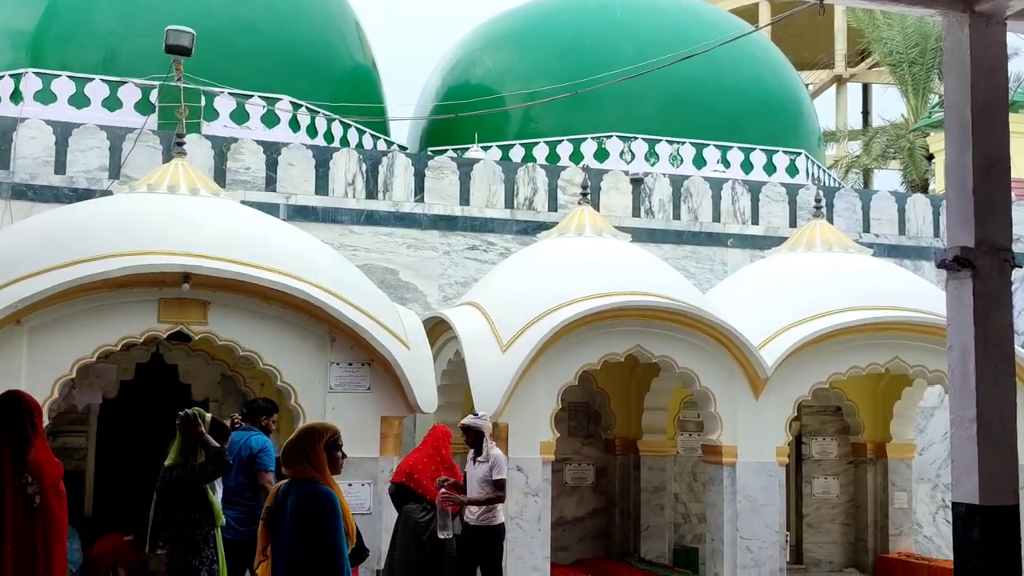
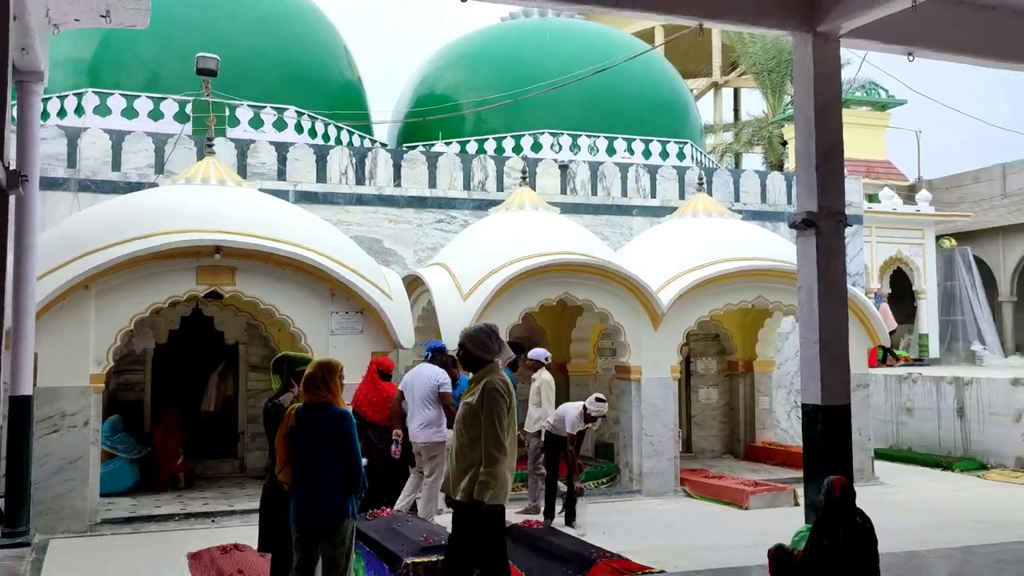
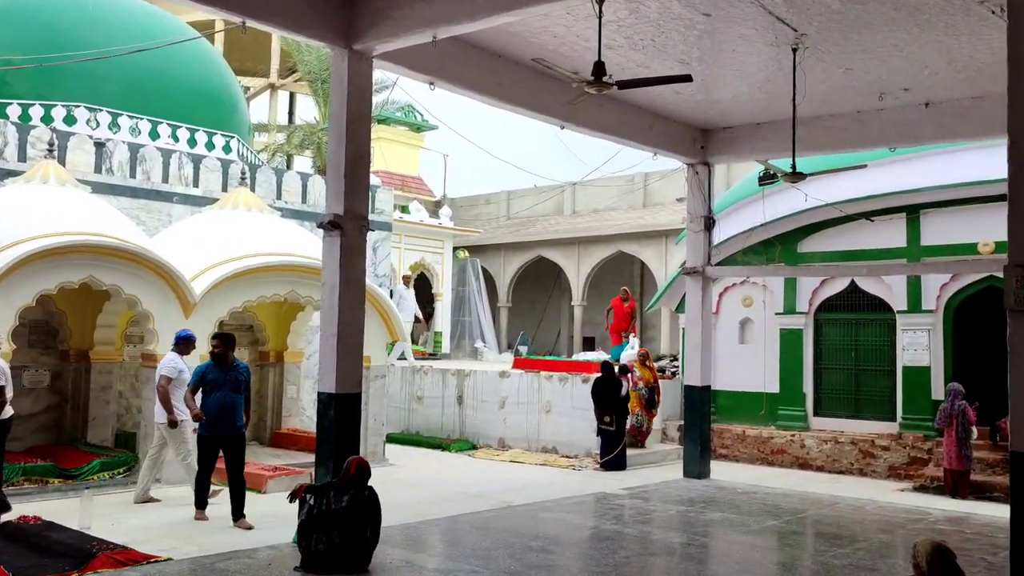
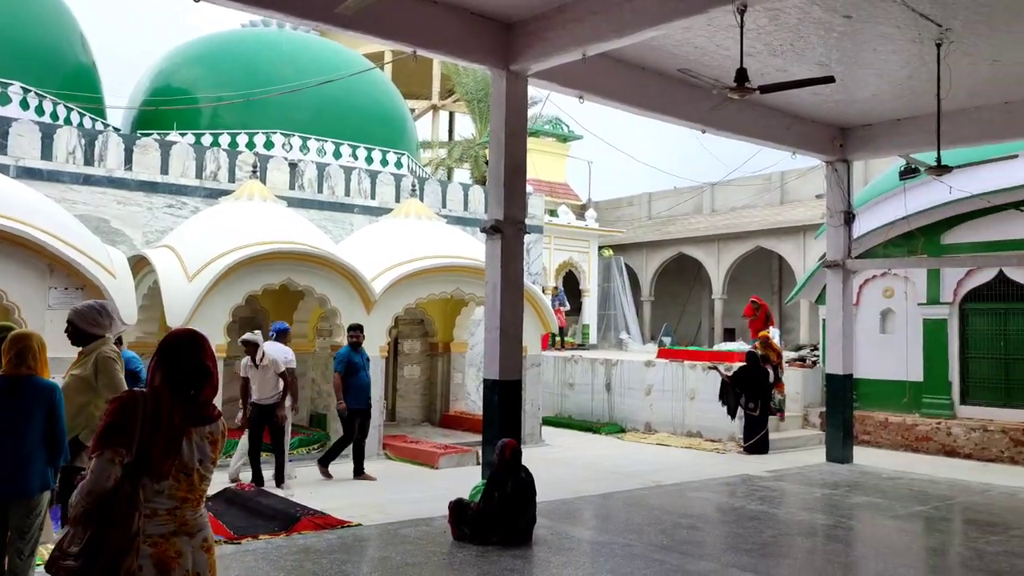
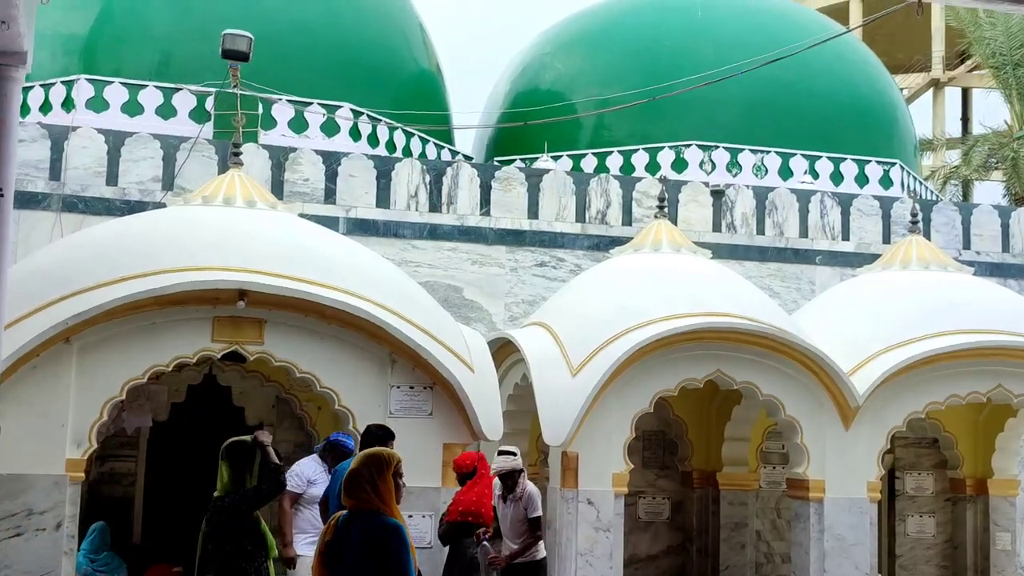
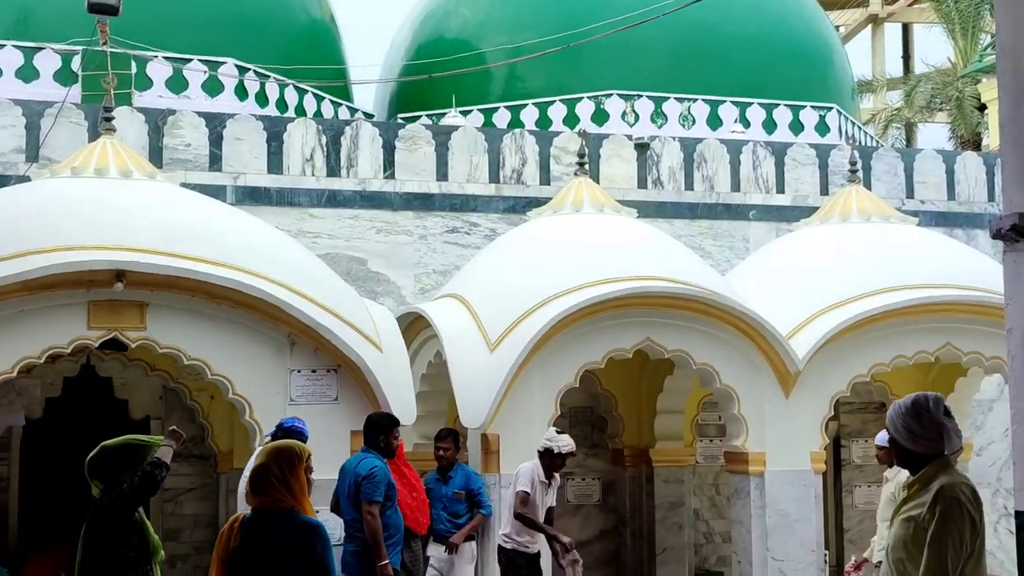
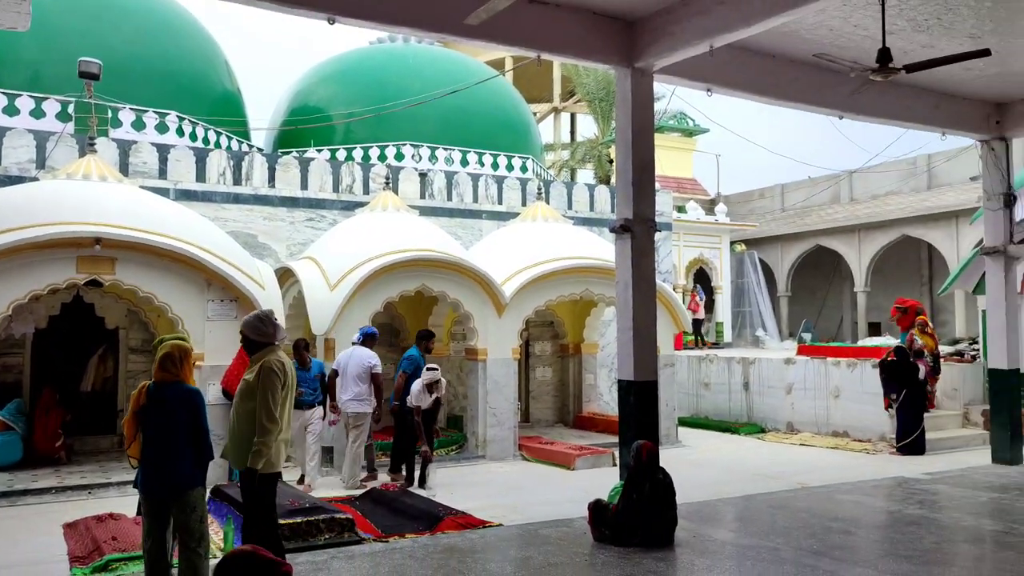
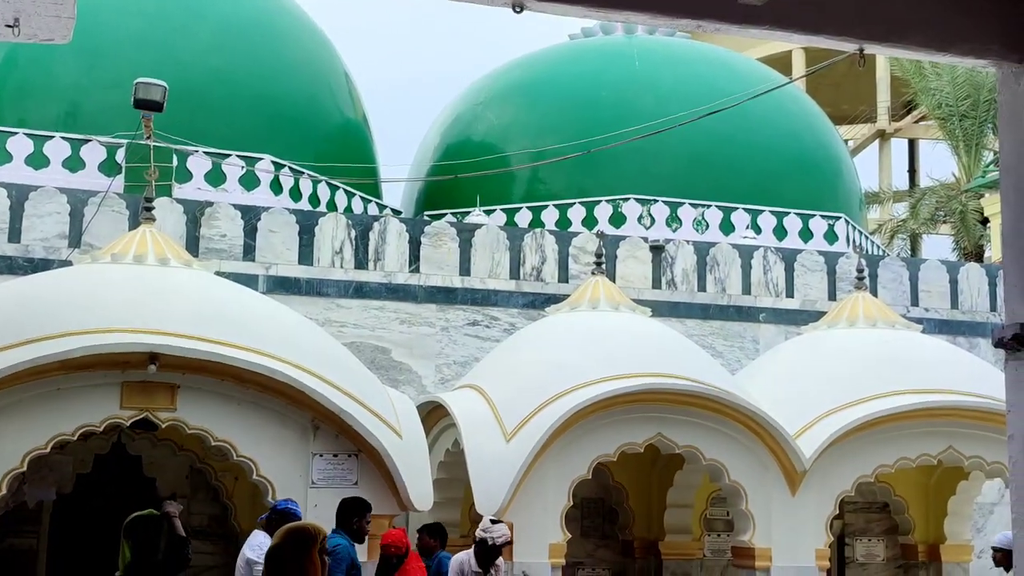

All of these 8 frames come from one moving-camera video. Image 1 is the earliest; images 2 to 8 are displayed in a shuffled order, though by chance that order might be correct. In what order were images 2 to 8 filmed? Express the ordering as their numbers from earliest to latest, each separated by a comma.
5, 8, 6, 2, 7, 4, 3
